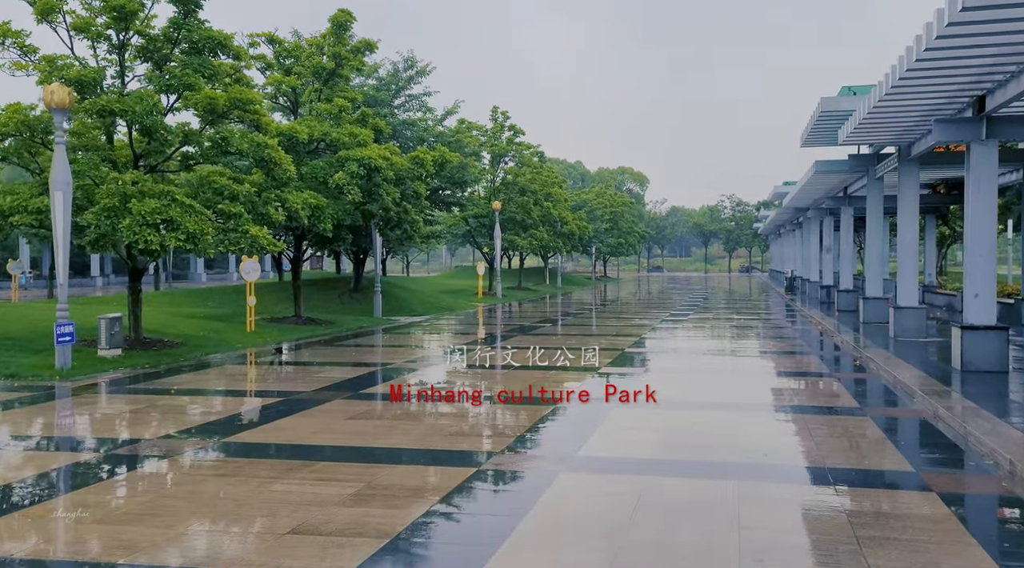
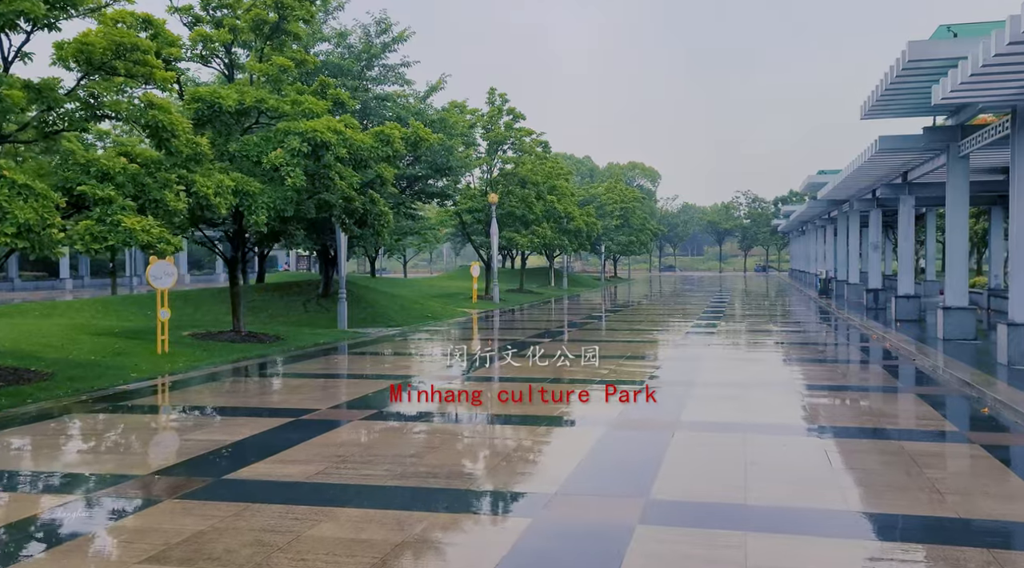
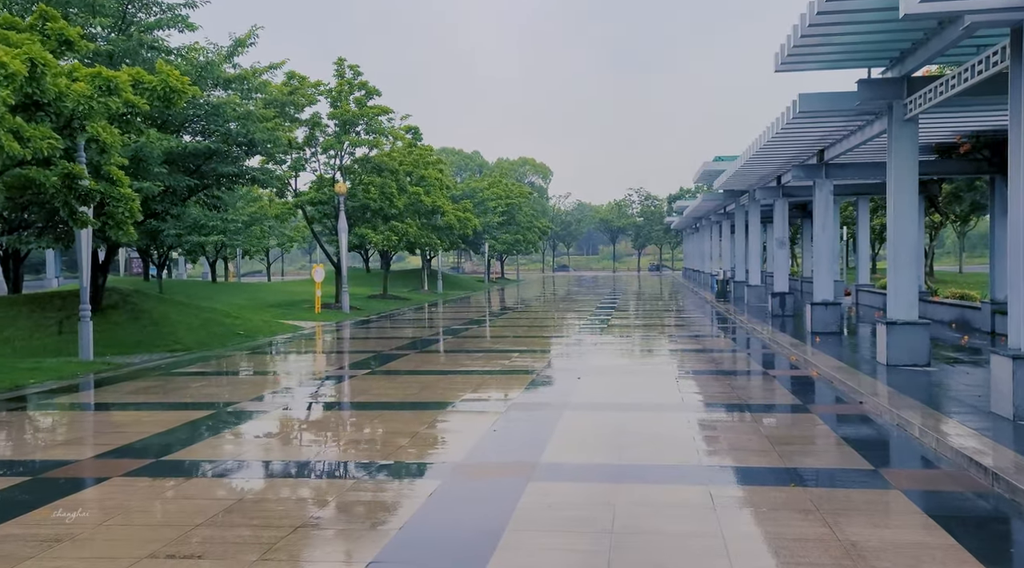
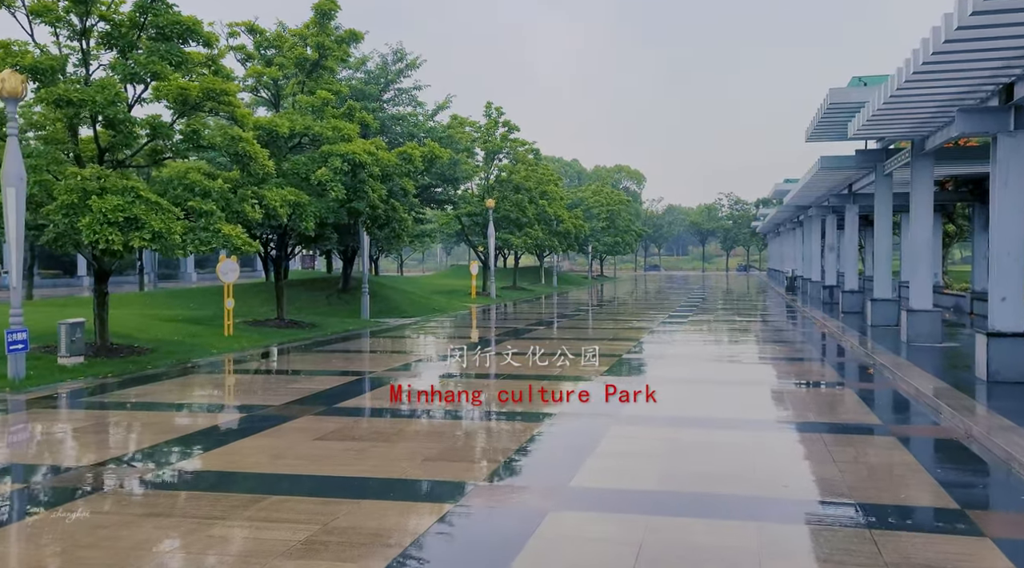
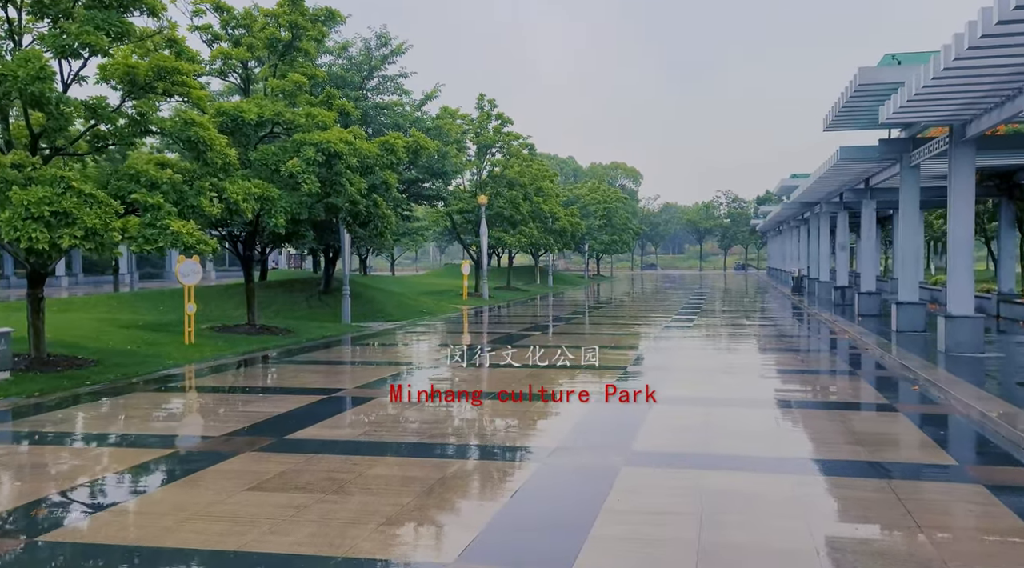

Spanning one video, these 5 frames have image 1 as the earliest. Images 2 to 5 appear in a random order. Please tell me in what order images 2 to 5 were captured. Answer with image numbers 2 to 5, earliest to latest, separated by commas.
4, 5, 2, 3
